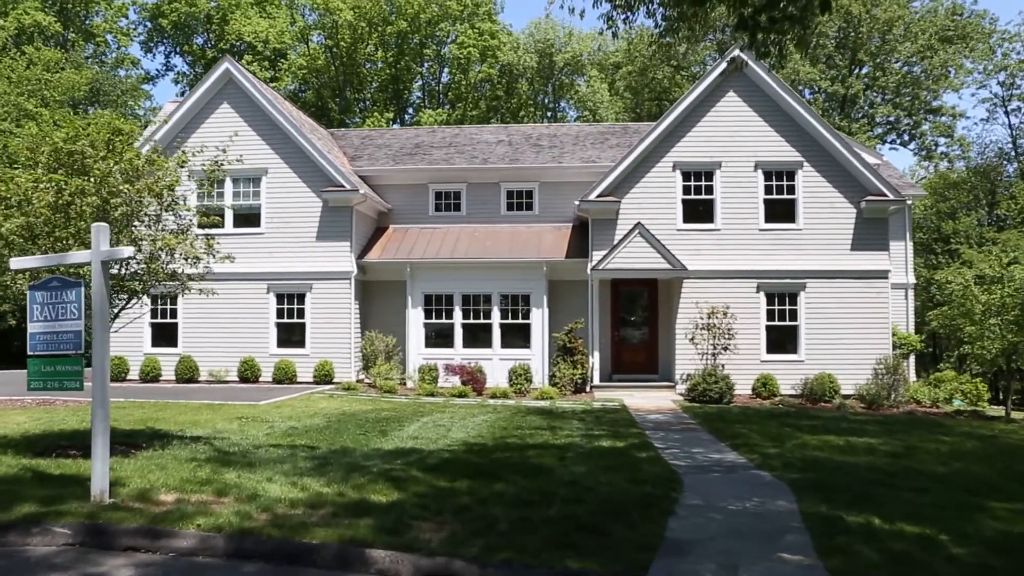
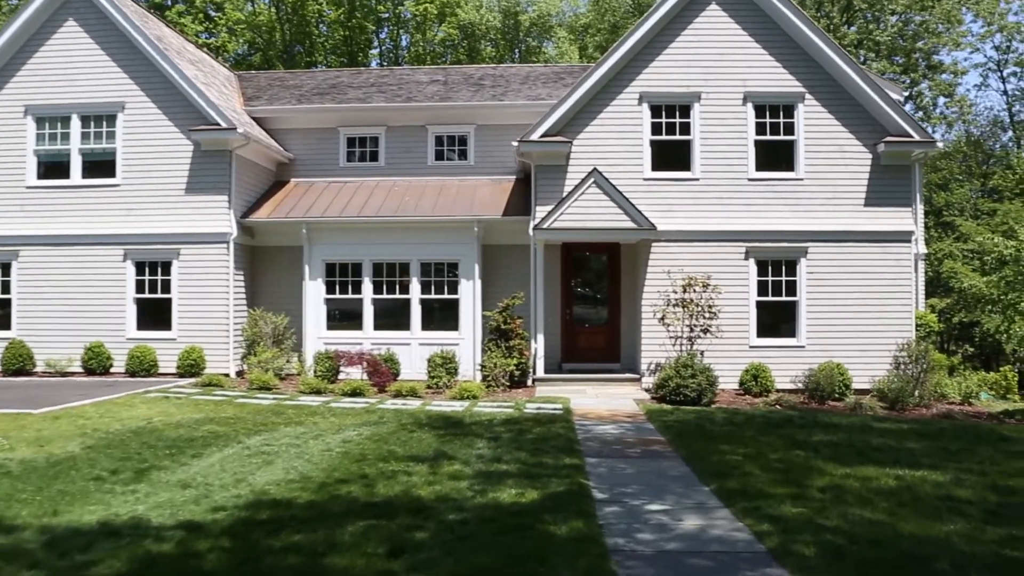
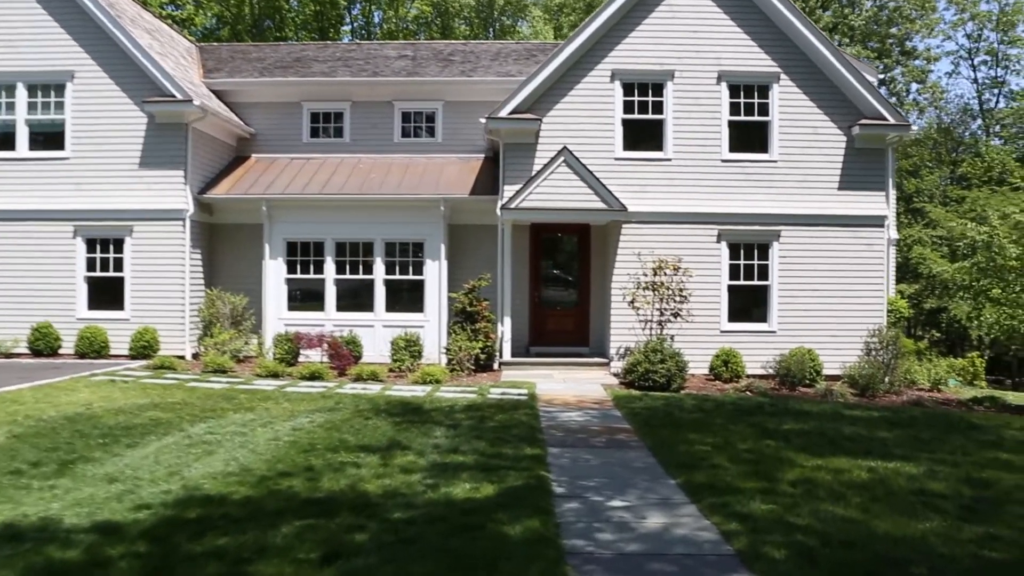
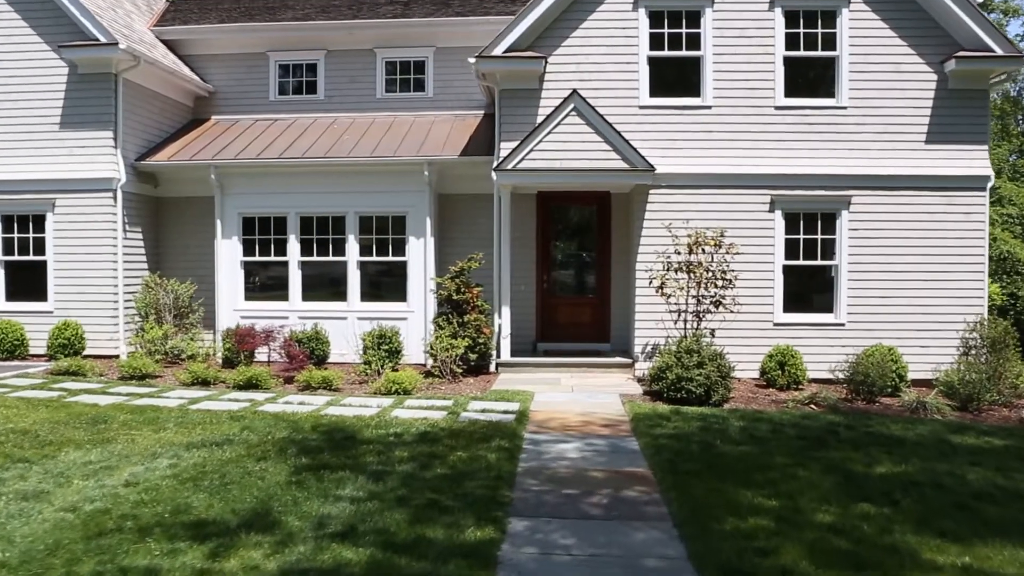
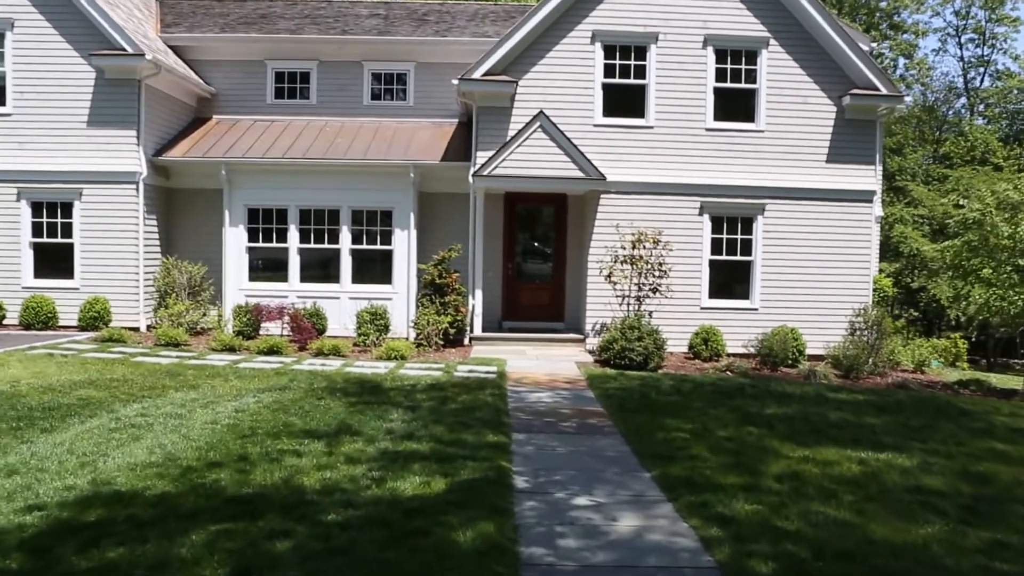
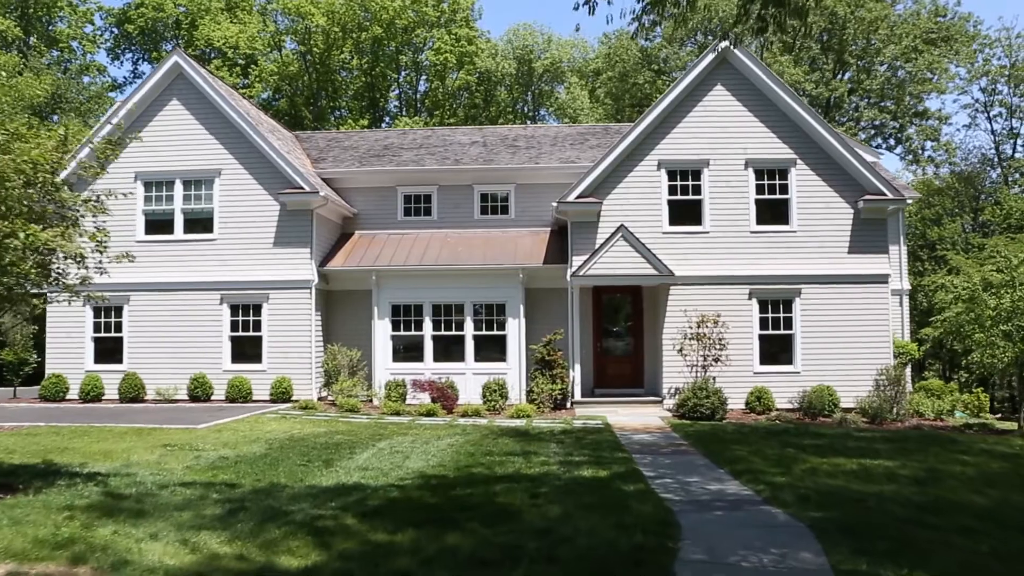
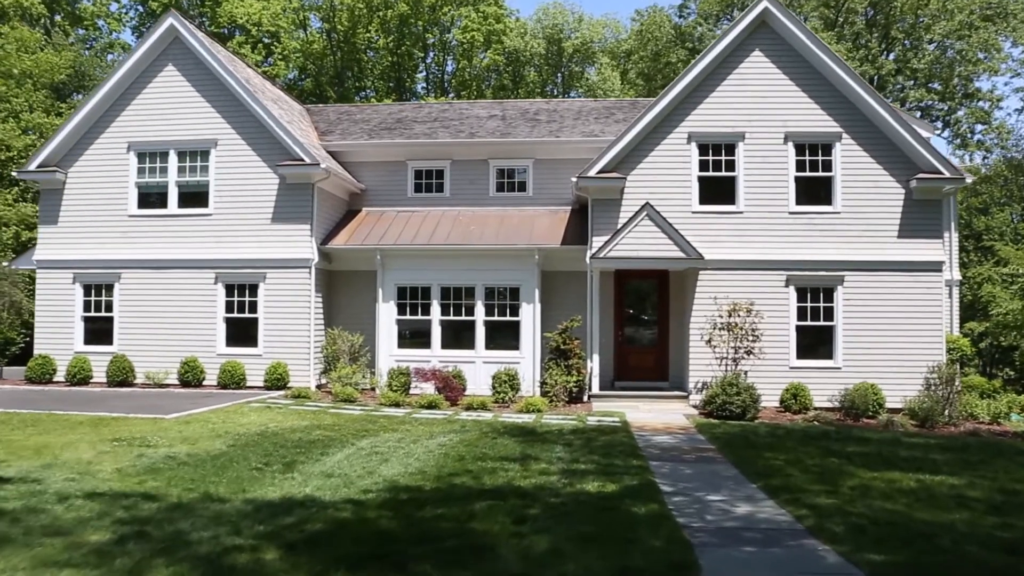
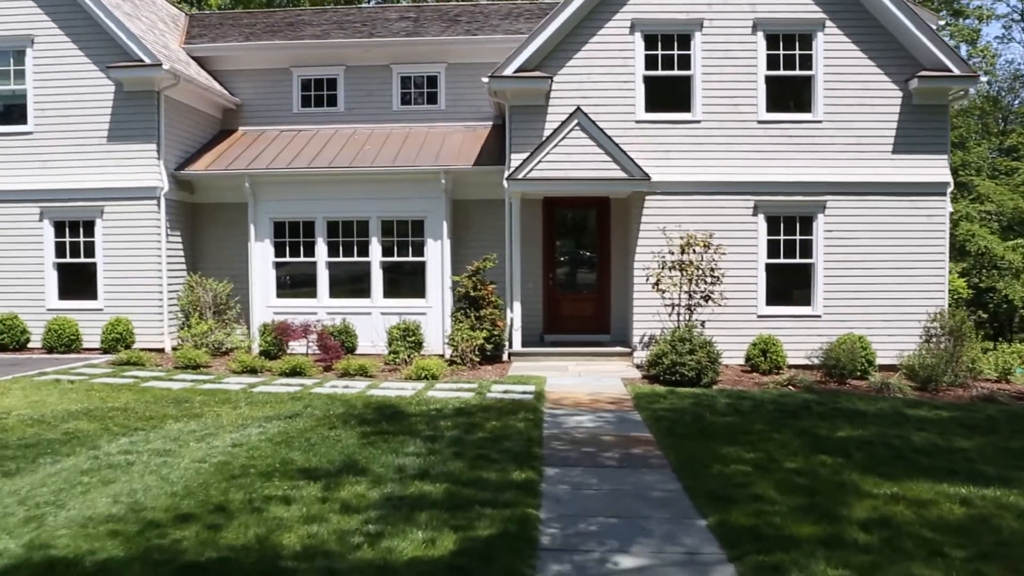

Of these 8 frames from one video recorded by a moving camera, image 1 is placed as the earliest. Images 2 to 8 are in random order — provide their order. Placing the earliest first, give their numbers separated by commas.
6, 7, 2, 3, 5, 8, 4
